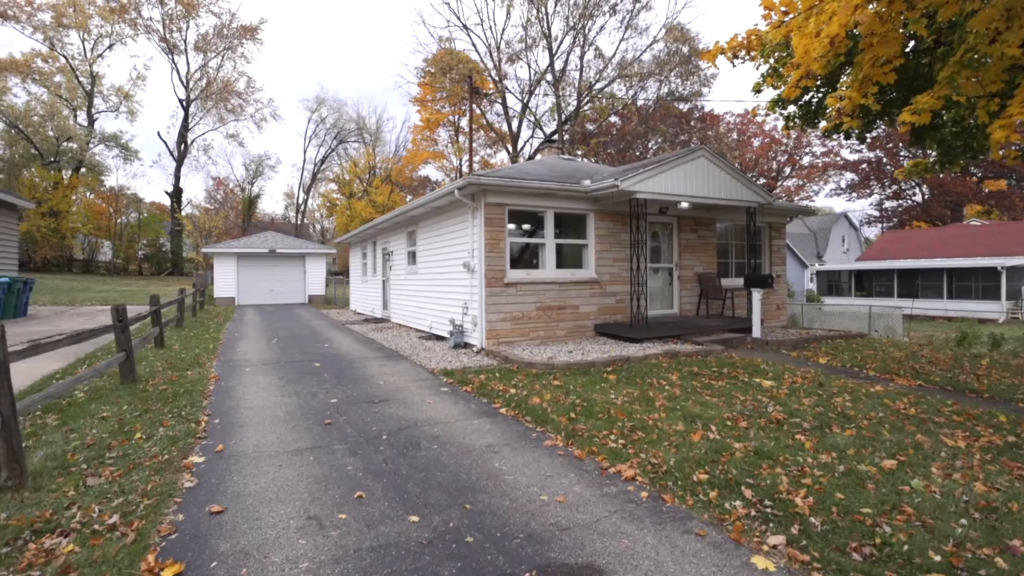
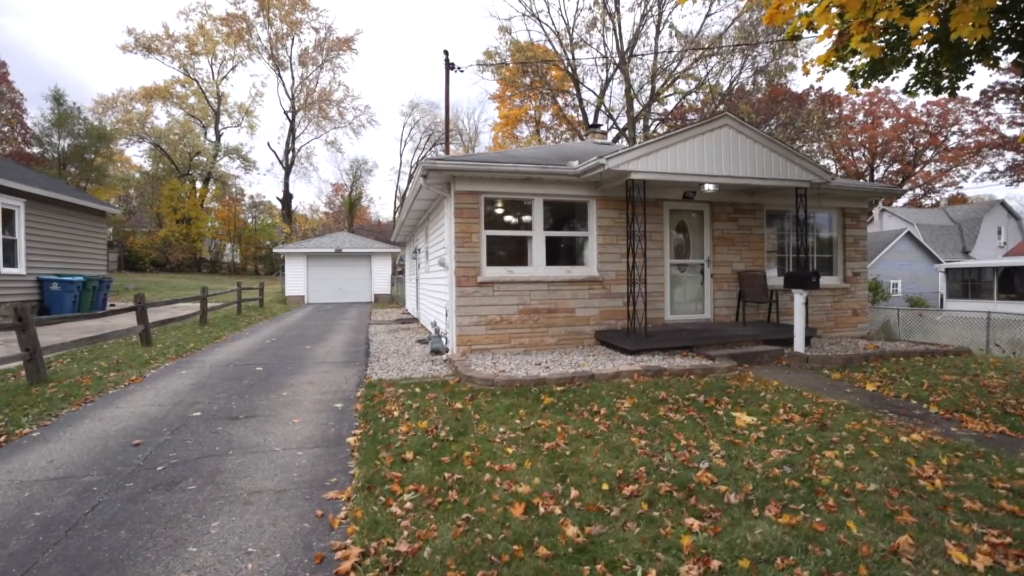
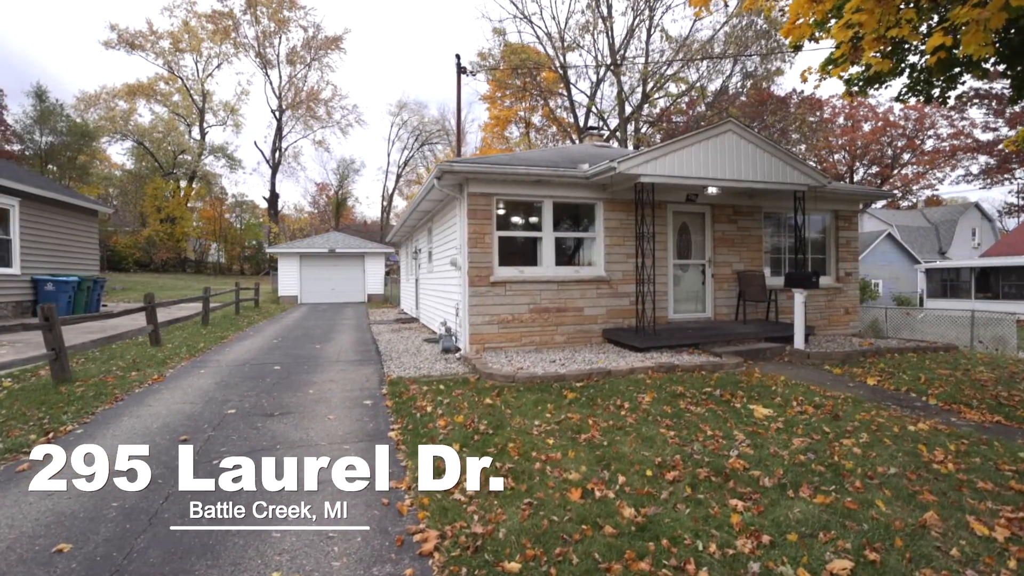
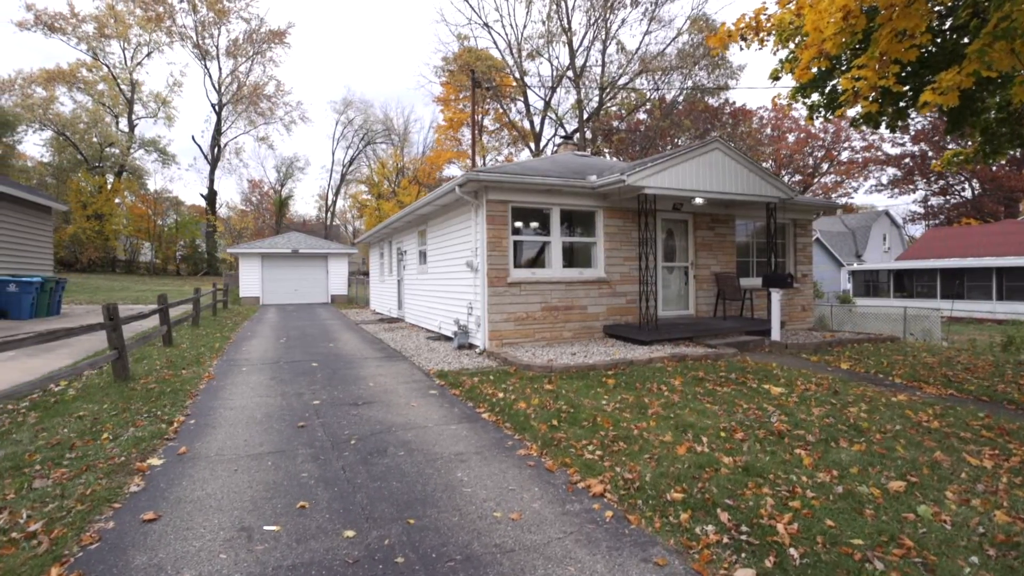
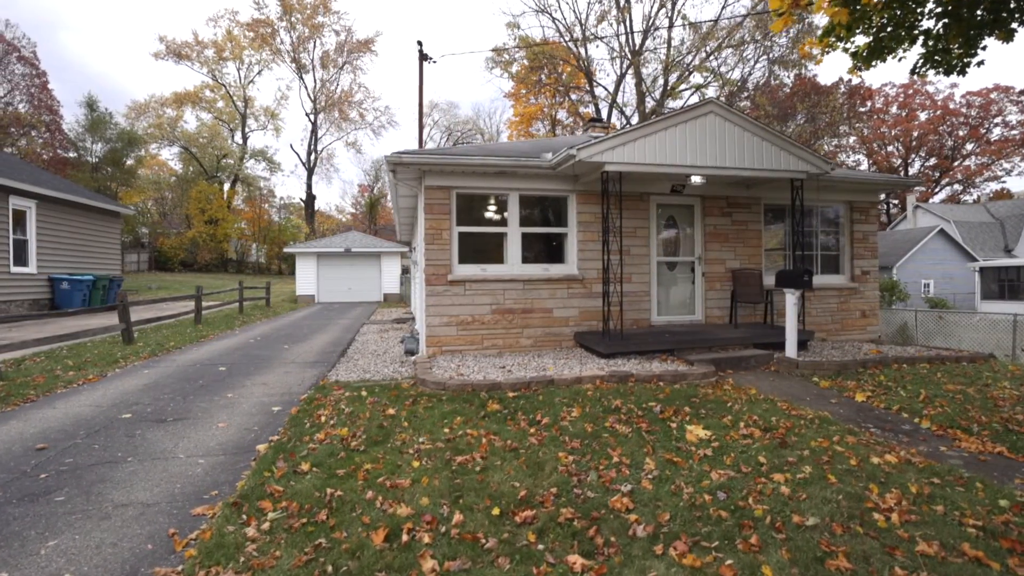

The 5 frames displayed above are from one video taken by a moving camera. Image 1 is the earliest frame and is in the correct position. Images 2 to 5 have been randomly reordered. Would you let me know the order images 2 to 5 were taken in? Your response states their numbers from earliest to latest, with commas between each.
4, 3, 2, 5
